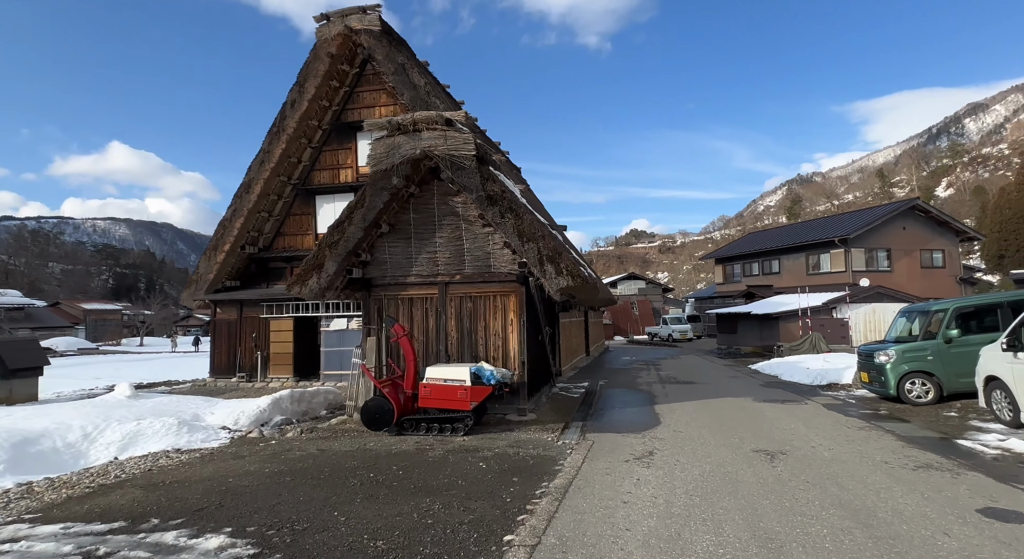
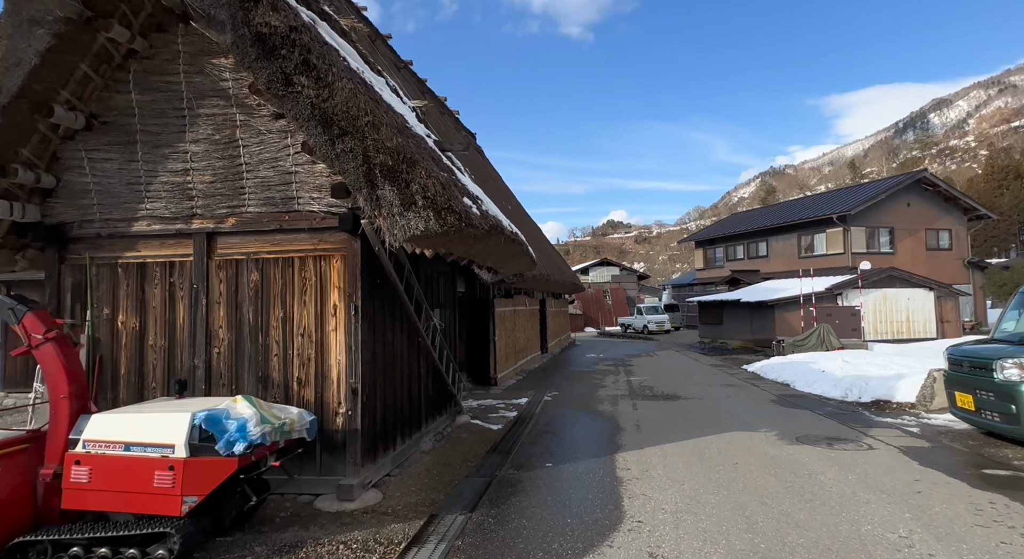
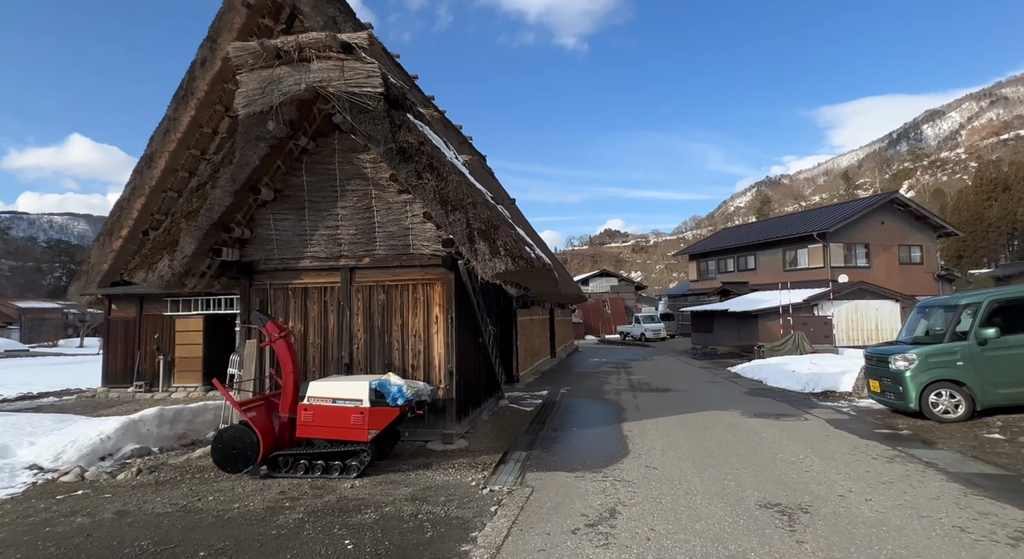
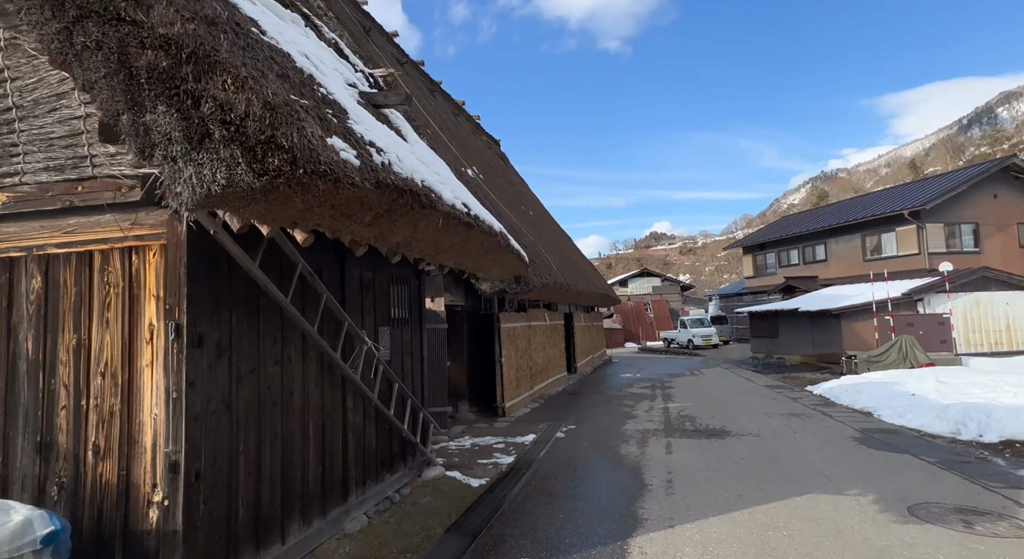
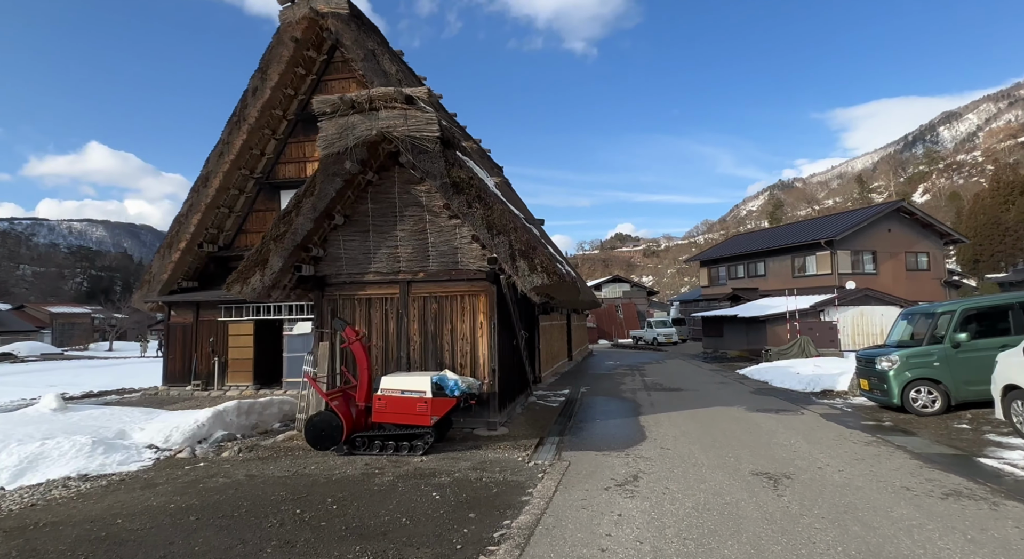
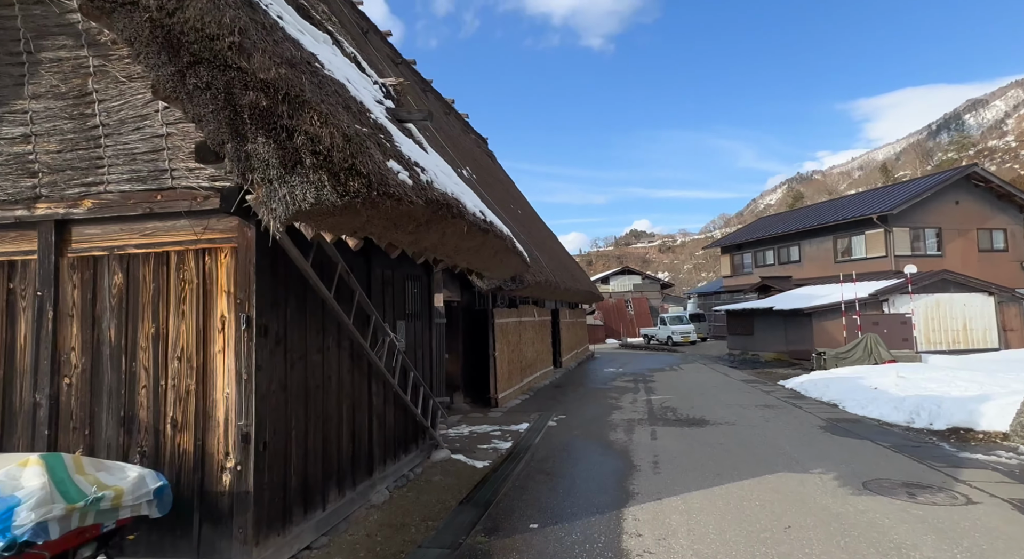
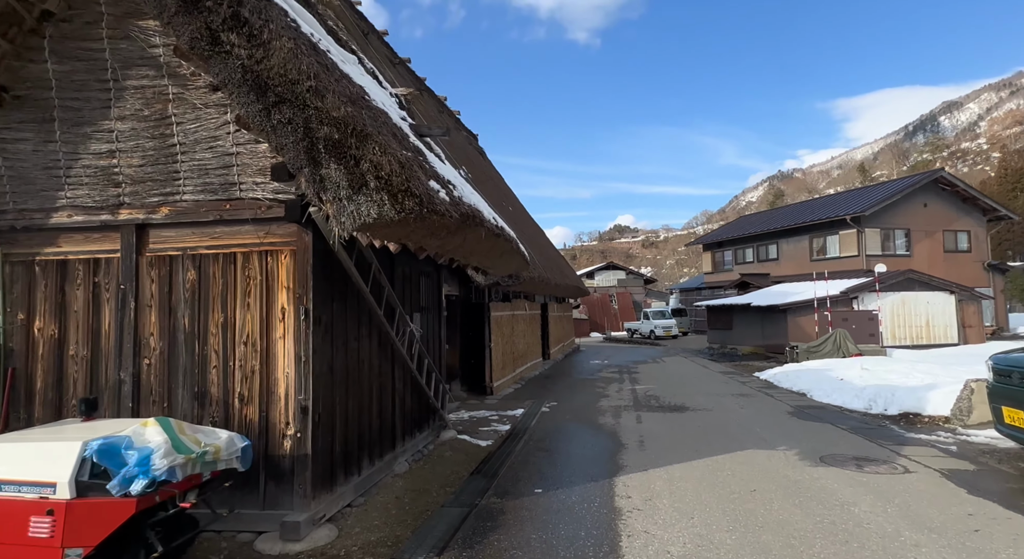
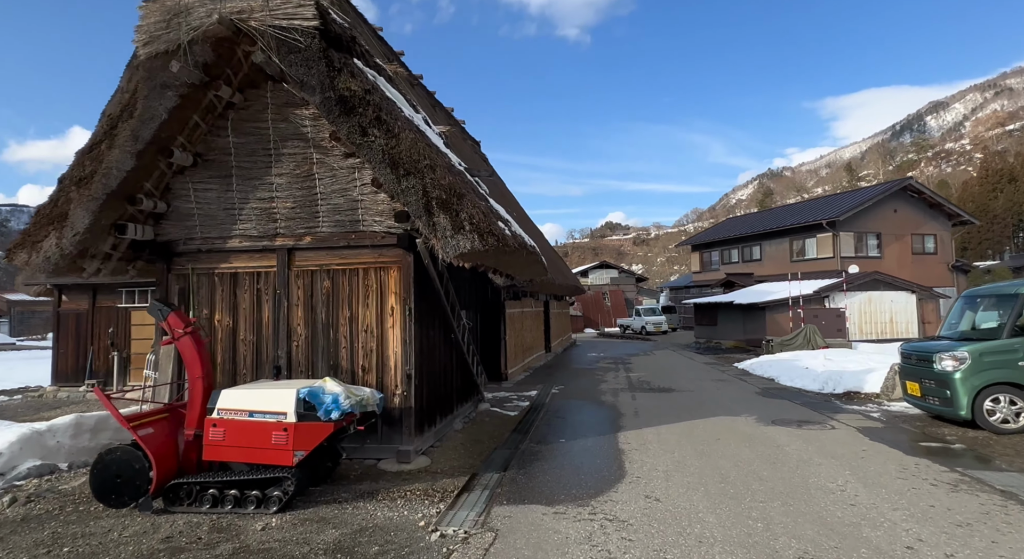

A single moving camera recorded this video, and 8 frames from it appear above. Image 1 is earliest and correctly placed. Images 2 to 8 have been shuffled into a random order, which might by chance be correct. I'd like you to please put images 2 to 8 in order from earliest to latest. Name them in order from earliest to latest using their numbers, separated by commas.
5, 3, 8, 2, 7, 6, 4
